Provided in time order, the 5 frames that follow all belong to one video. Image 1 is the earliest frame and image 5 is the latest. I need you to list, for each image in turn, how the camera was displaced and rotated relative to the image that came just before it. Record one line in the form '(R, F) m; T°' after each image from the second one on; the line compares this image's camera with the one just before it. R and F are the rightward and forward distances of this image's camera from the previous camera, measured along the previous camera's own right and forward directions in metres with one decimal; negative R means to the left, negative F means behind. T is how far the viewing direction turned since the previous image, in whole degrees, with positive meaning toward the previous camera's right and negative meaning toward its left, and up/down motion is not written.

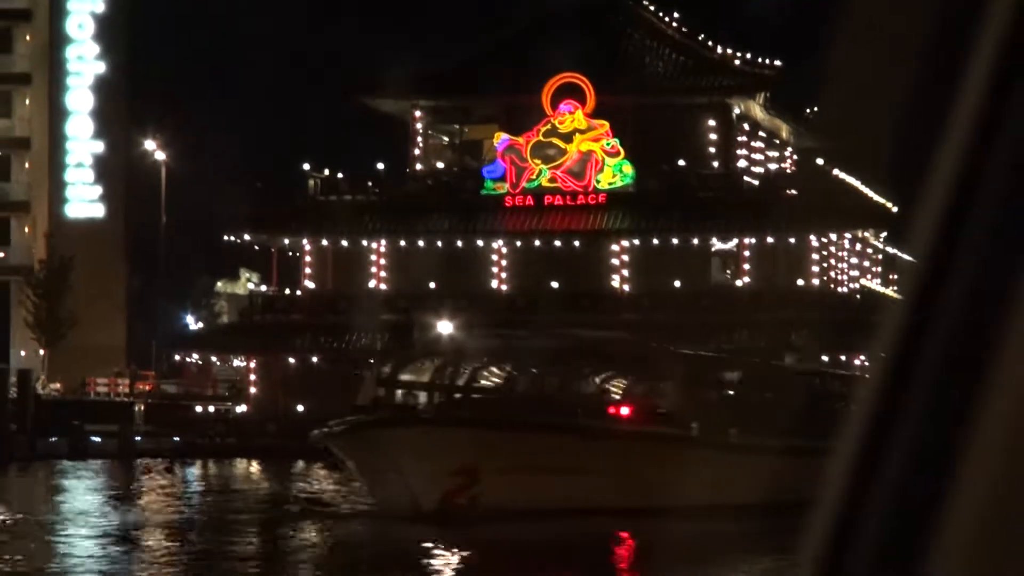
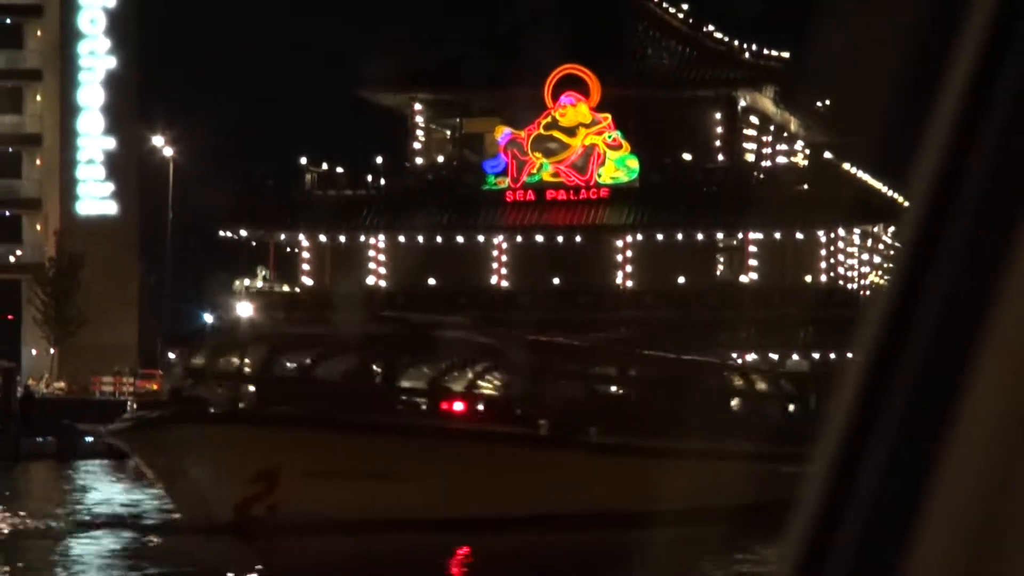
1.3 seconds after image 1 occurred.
(+0.3, +0.3) m; -1°
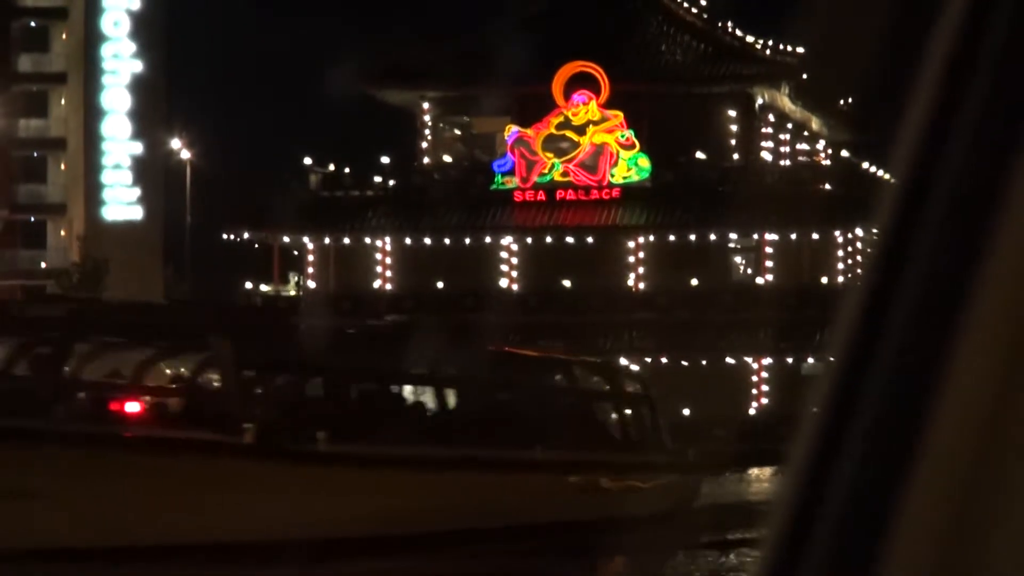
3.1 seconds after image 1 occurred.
(+0.4, +0.4) m; -2°
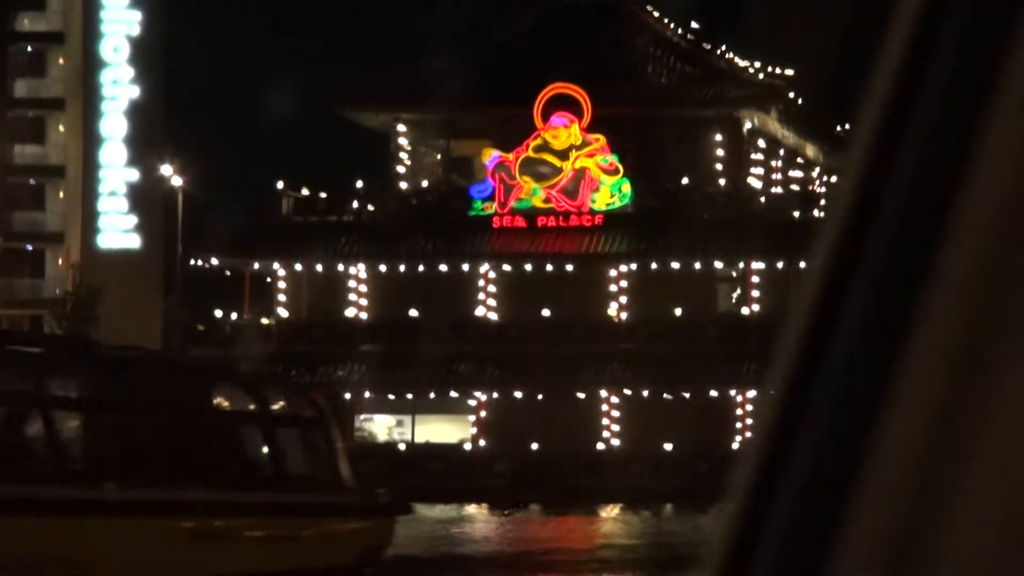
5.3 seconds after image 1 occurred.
(+0.5, +0.6) m; -1°
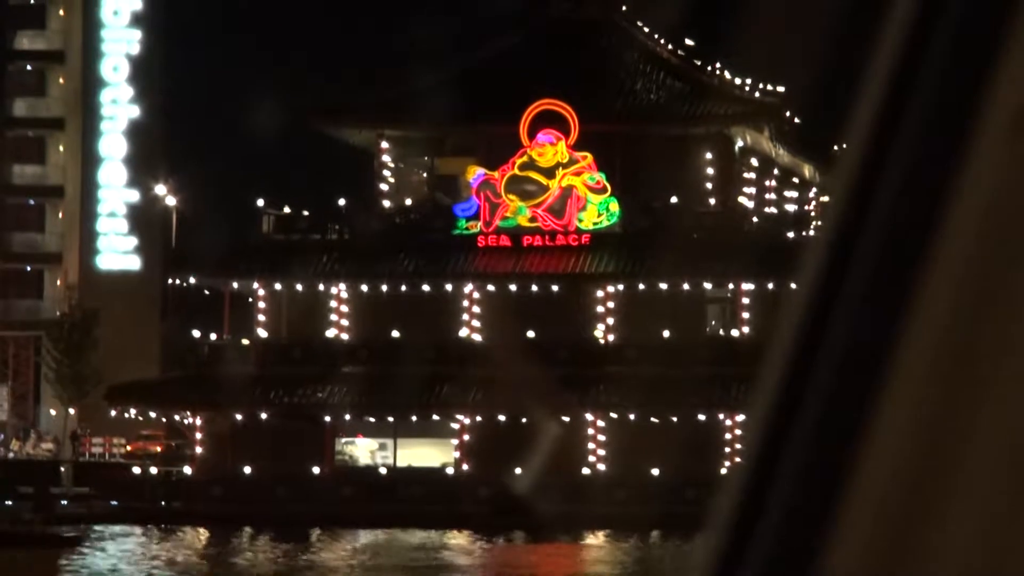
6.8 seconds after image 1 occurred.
(+0.4, +0.4) m; -1°
